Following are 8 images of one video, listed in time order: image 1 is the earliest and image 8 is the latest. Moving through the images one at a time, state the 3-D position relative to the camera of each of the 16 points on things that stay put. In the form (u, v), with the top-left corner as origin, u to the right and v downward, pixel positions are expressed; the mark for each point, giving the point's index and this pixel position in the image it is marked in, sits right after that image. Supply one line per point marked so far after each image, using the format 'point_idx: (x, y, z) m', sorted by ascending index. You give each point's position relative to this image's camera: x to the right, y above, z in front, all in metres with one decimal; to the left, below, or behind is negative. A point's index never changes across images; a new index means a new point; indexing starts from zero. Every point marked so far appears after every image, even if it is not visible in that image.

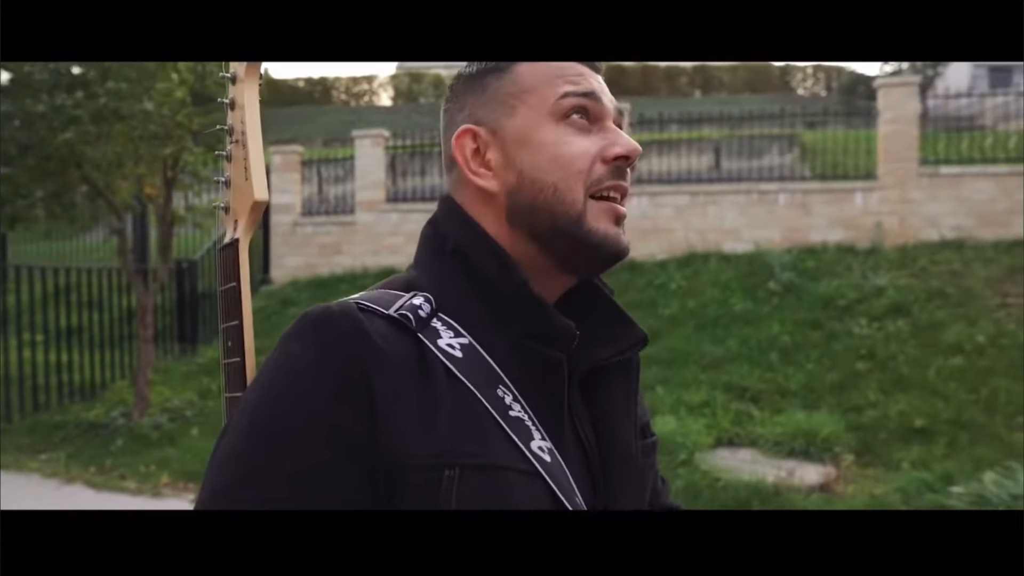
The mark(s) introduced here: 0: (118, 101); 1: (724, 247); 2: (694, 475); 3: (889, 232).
0: (-4.5, +2.1, +8.8) m
1: (+3.4, +0.6, +12.5) m
2: (+1.6, -1.3, +6.8) m
3: (+6.0, +0.9, +12.4) m
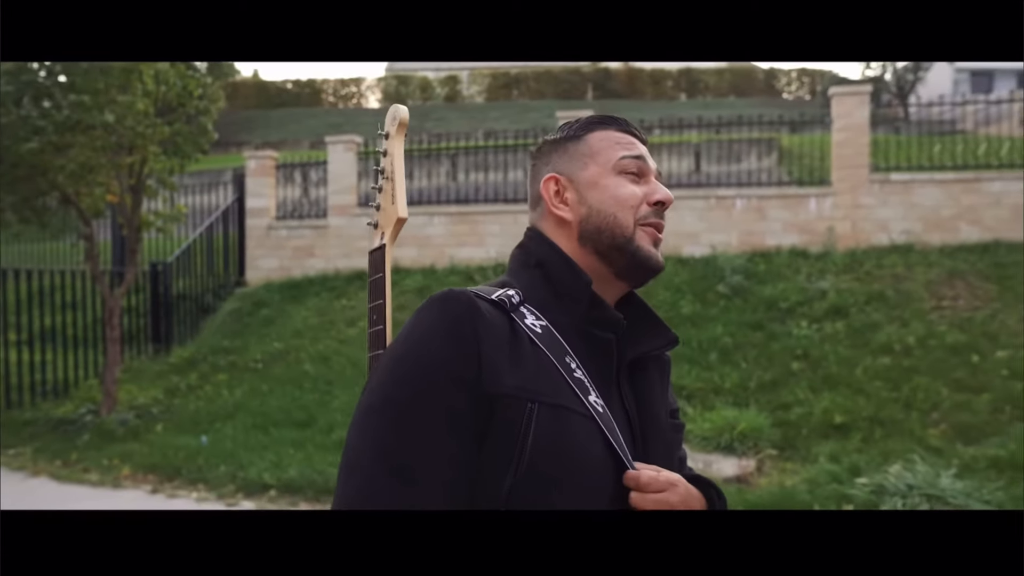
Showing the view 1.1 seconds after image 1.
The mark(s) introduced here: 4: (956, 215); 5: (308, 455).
0: (-5.1, +2.1, +9.2) m
1: (+2.8, +0.6, +13.0) m
2: (+1.0, -1.3, +7.2) m
3: (+5.4, +0.9, +12.9) m
4: (+7.0, +1.2, +12.3) m
5: (-2.0, -1.6, +7.6) m
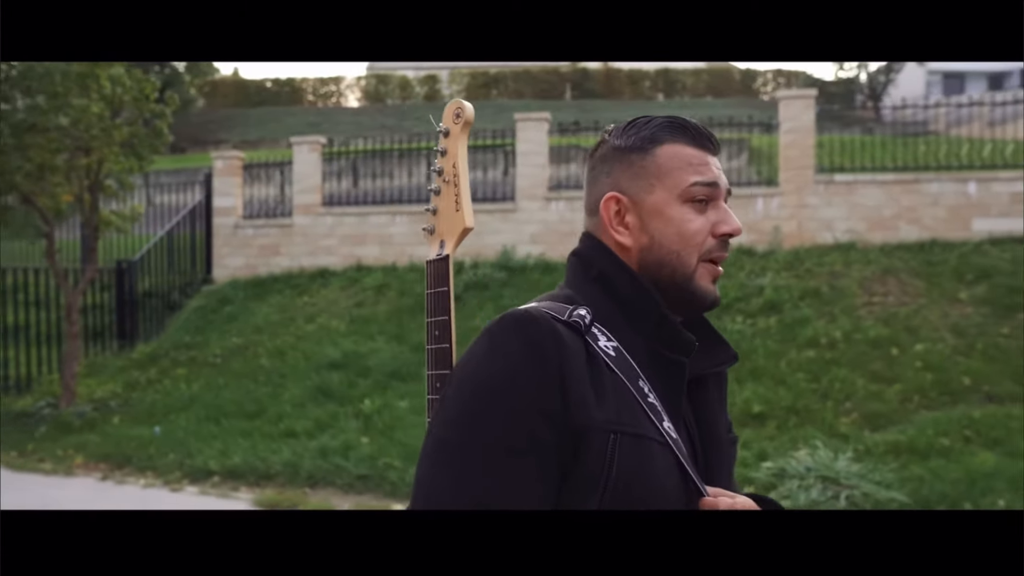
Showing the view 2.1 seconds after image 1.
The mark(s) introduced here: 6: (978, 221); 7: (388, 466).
0: (-5.7, +2.1, +9.5) m
1: (+2.1, +0.7, +13.4) m
2: (+0.4, -1.3, +7.6) m
3: (+4.7, +0.9, +13.3) m
4: (+6.3, +1.2, +12.8) m
5: (-2.6, -1.6, +8.0) m
6: (+7.5, +1.1, +12.6) m
7: (-1.2, -1.6, +7.3) m
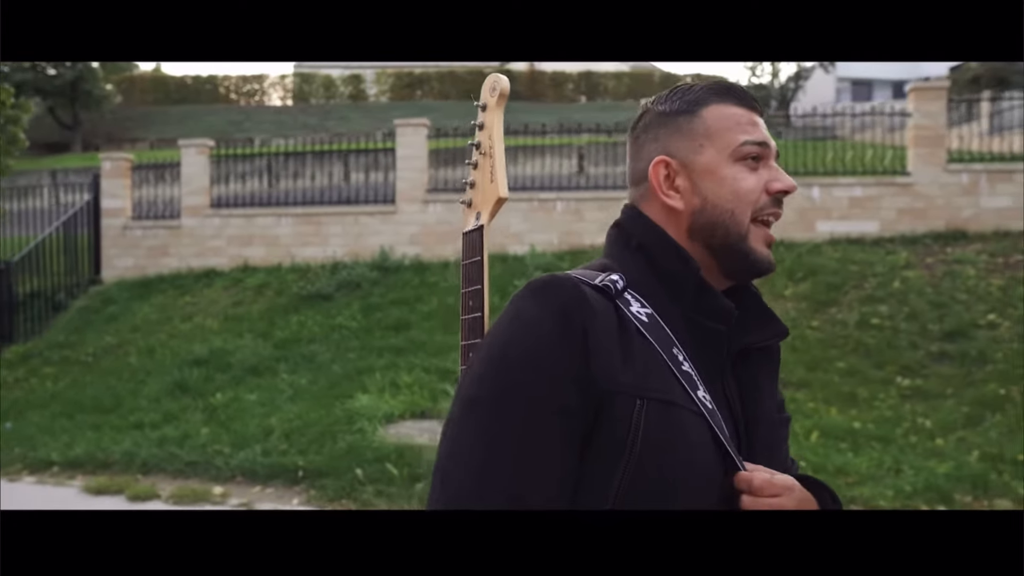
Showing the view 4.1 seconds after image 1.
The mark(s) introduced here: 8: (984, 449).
0: (-7.6, +2.1, +9.7) m
1: (-0.1, +0.7, +14.1) m
2: (-1.4, -1.3, +8.3) m
3: (+2.5, +0.9, +14.2) m
4: (+4.1, +1.3, +13.8) m
5: (-4.4, -1.6, +8.4) m
6: (+5.4, +1.1, +13.7) m
7: (-3.0, -1.6, +7.8) m
8: (+4.3, -1.5, +7.2) m
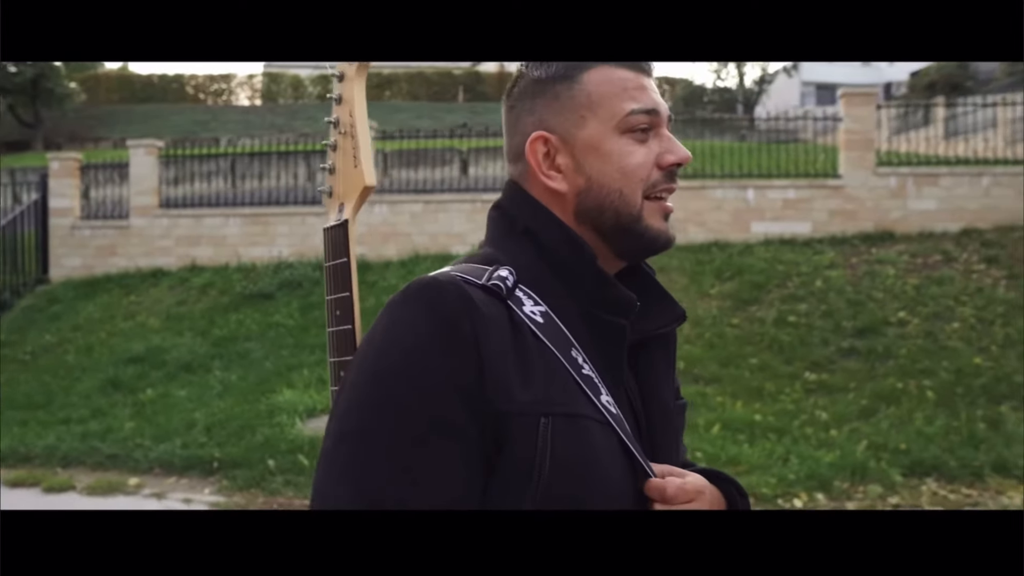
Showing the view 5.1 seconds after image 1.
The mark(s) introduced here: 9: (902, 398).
0: (-8.5, +2.1, +9.8) m
1: (-1.1, +0.7, +14.4) m
2: (-2.3, -1.3, +8.5) m
3: (+1.5, +0.9, +14.6) m
4: (+3.1, +1.3, +14.1) m
5: (-5.3, -1.6, +8.5) m
6: (+4.4, +1.2, +14.1) m
7: (-3.9, -1.6, +8.0) m
8: (+3.5, -1.5, +7.6) m
9: (+4.3, -1.2, +8.6) m
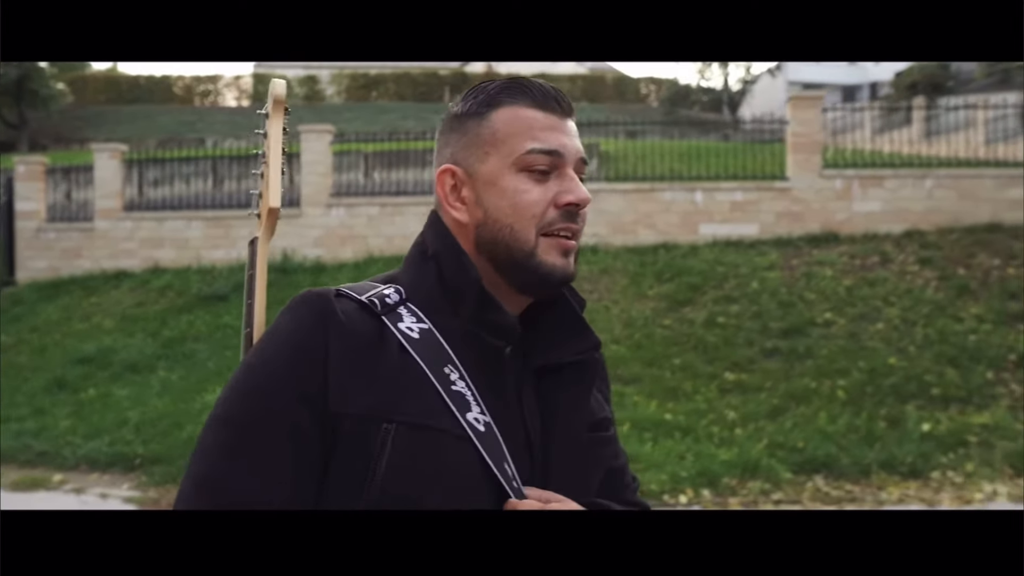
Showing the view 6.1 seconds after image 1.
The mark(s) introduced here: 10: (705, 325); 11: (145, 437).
0: (-9.4, +2.0, +10.1) m
1: (-2.0, +0.7, +14.7) m
2: (-3.1, -1.3, +8.8) m
3: (+0.6, +0.9, +14.8) m
4: (+2.3, +1.3, +14.4) m
5: (-6.2, -1.6, +8.8) m
6: (+3.5, +1.1, +14.4) m
7: (-4.7, -1.6, +8.3) m
8: (+2.6, -1.5, +7.9) m
9: (+3.4, -1.2, +8.9) m
10: (+2.6, -0.5, +10.7) m
11: (-3.9, -1.6, +8.3) m
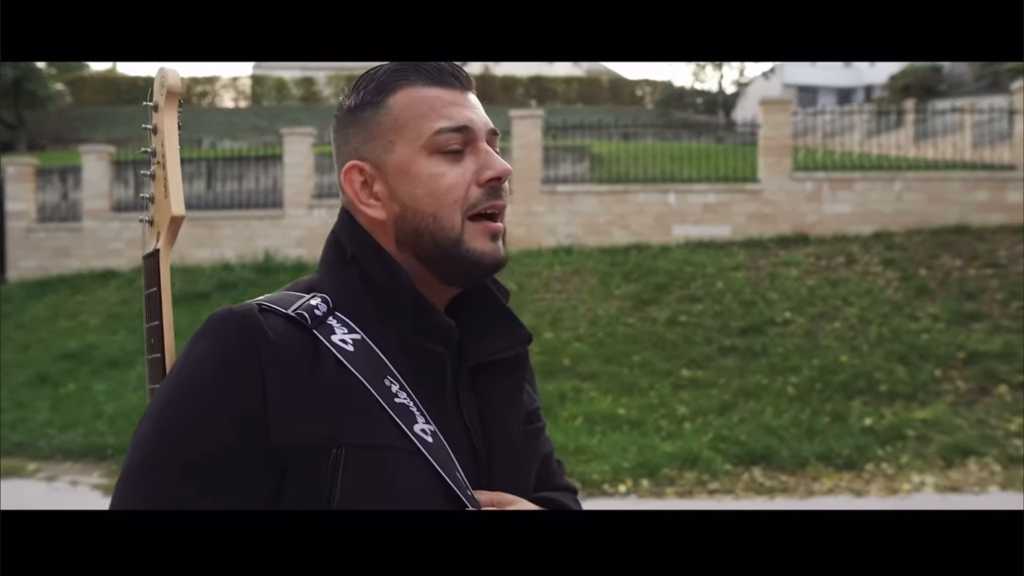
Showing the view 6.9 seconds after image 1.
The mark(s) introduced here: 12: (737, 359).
0: (-9.8, +2.1, +10.4) m
1: (-2.4, +0.7, +15.0) m
2: (-3.6, -1.3, +9.1) m
3: (+0.2, +0.9, +15.2) m
4: (+1.8, +1.3, +14.7) m
5: (-6.6, -1.6, +9.2) m
6: (+3.1, +1.1, +14.7) m
7: (-5.2, -1.6, +8.7) m
8: (+2.1, -1.5, +8.2) m
9: (+2.9, -1.2, +9.2) m
10: (+2.2, -0.5, +11.0) m
11: (-4.3, -1.5, +8.6) m
12: (+2.9, -0.9, +10.1) m
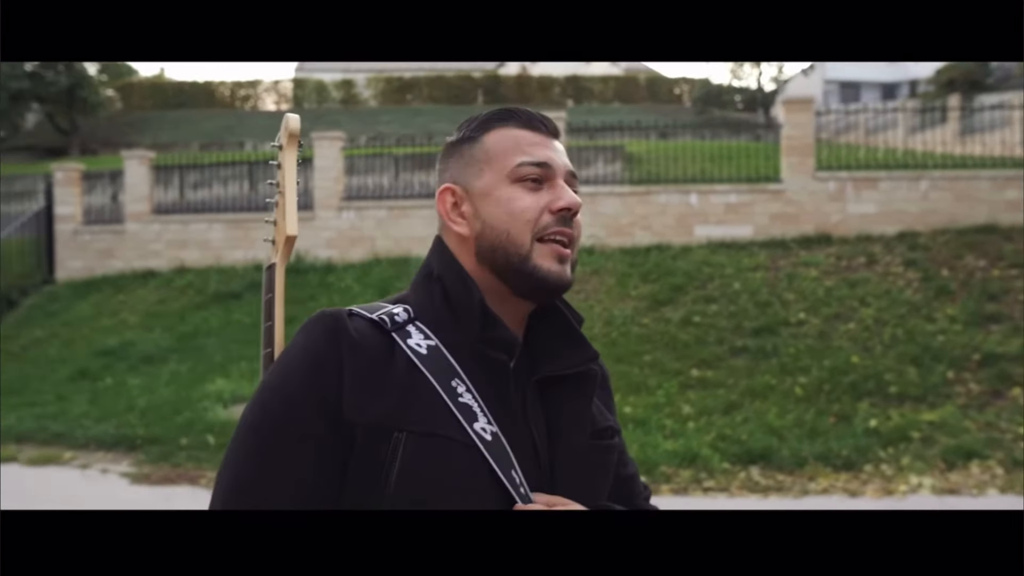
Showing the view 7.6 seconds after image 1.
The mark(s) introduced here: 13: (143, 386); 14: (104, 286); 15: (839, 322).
0: (-9.6, +2.1, +11.2) m
1: (-2.0, +0.7, +15.4) m
2: (-3.5, -1.3, +9.6) m
3: (+0.6, +0.9, +15.4) m
4: (+2.3, +1.3, +14.9) m
5: (-6.5, -1.6, +9.8) m
6: (+3.5, +1.1, +14.7) m
7: (-5.1, -1.6, +9.2) m
8: (+2.2, -1.5, +8.3) m
9: (+3.0, -1.2, +9.3) m
10: (+2.4, -0.5, +11.1) m
11: (-4.2, -1.6, +9.1) m
12: (+3.1, -0.9, +10.2) m
13: (-4.9, -1.3, +10.4) m
14: (-8.4, +0.1, +16.0) m
15: (+4.6, -0.5, +11.0) m
